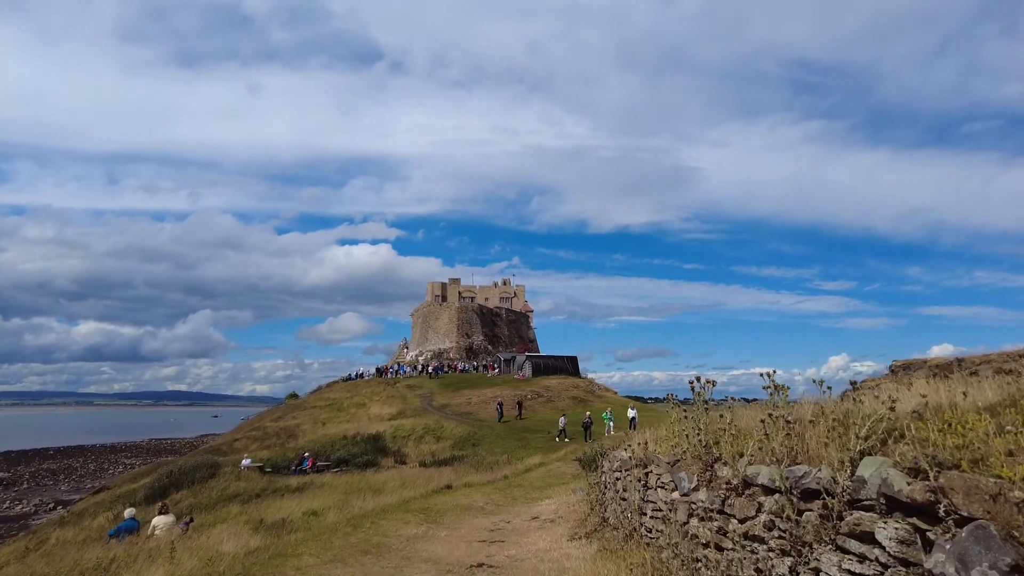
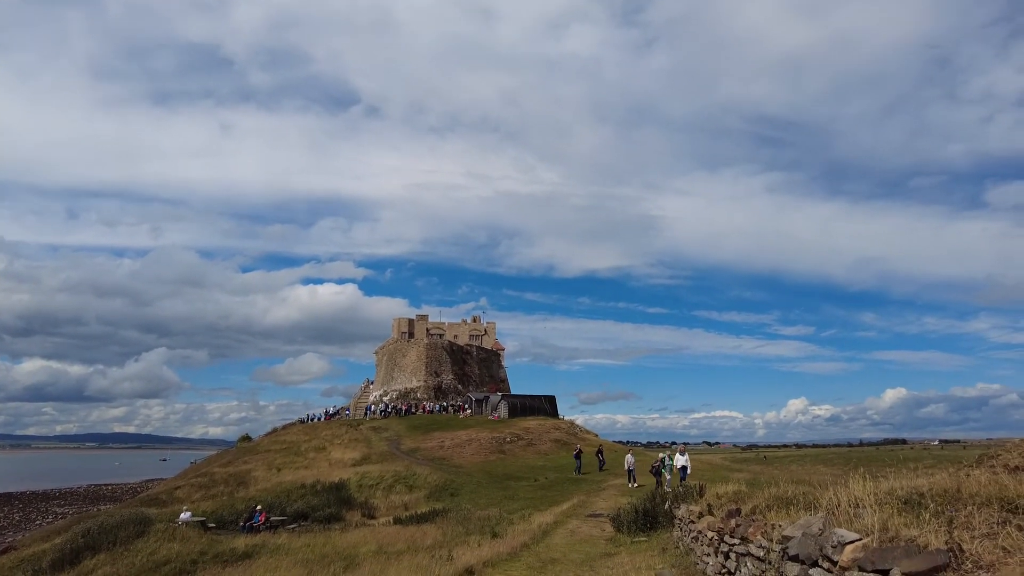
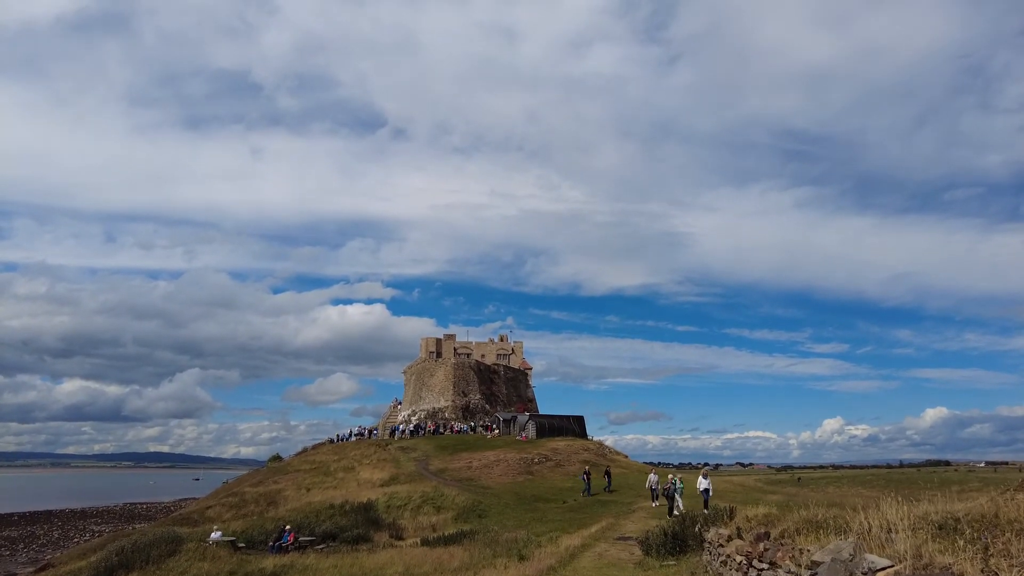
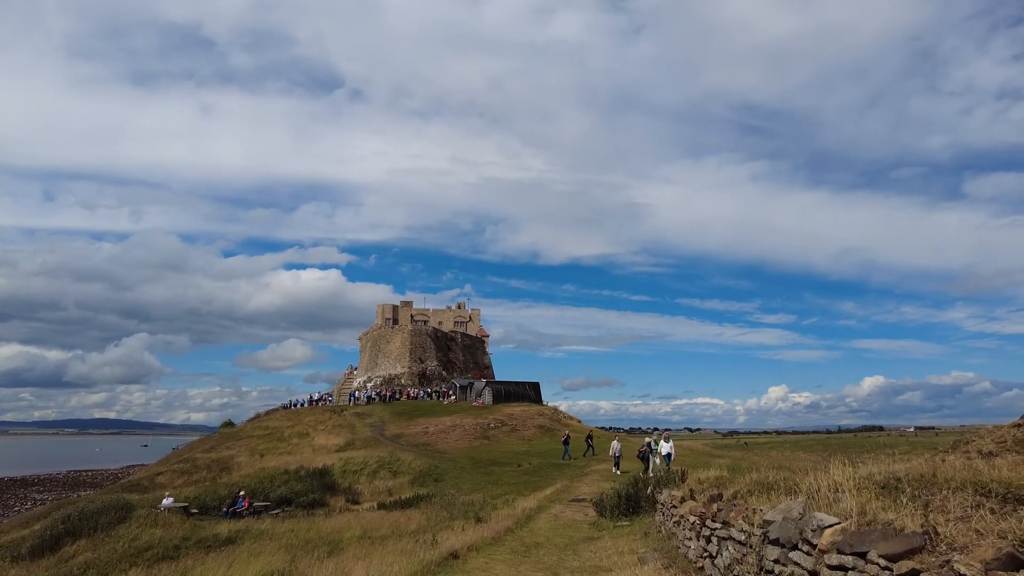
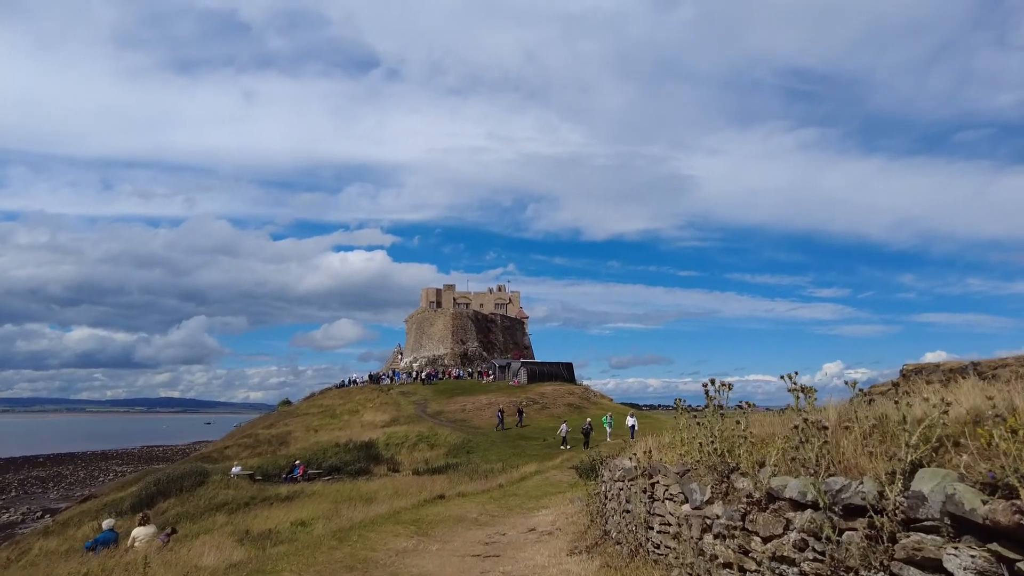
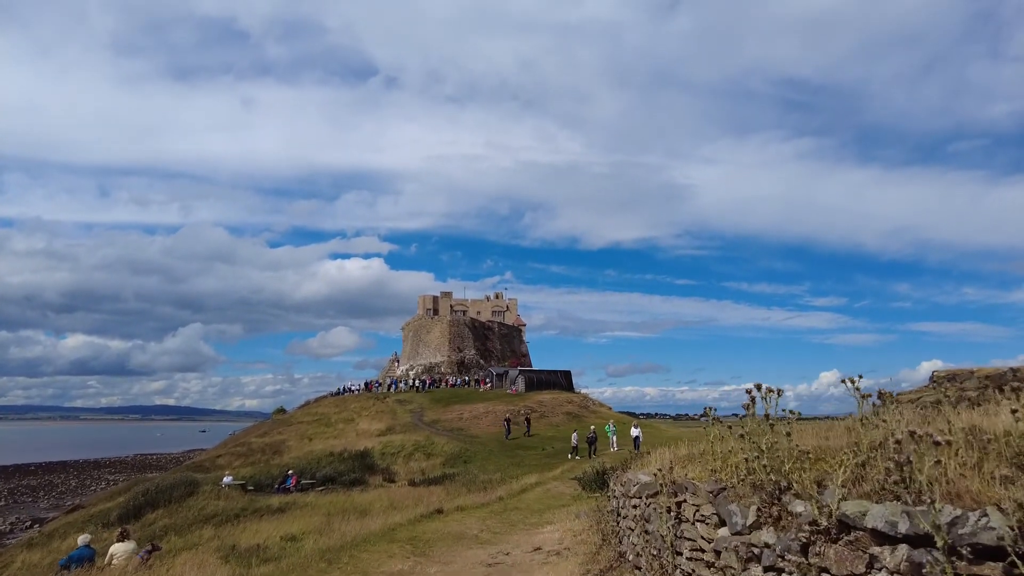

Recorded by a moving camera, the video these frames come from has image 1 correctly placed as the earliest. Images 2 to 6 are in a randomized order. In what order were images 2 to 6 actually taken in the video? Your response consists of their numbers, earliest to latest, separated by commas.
5, 6, 3, 2, 4
